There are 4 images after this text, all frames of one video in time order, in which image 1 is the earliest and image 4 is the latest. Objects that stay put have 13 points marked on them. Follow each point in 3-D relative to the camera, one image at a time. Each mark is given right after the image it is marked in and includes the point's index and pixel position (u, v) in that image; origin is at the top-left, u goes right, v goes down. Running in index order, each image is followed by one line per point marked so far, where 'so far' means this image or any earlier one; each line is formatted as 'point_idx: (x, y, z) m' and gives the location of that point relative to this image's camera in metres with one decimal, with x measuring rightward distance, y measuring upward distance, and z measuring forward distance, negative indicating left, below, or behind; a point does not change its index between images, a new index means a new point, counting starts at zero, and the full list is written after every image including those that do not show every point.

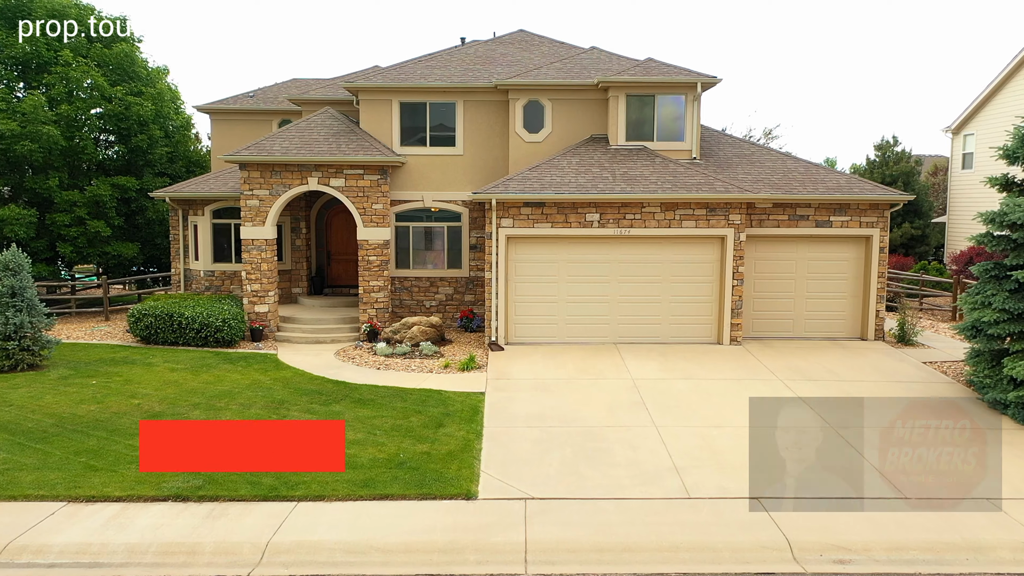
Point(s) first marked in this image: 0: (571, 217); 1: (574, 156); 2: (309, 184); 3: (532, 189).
0: (+1.3, +1.6, +15.9) m
1: (+1.5, +3.3, +17.2) m
2: (-5.2, +2.6, +17.7) m
3: (+0.5, +2.2, +15.8) m
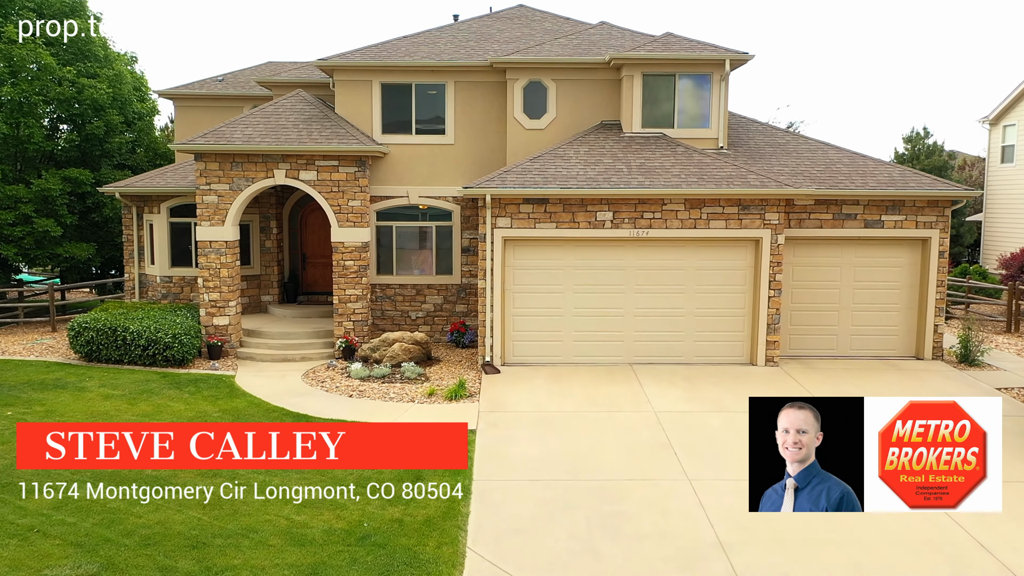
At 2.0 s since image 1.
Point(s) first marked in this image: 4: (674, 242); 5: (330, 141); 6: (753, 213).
0: (+1.3, +1.4, +13.5) m
1: (+1.5, +3.0, +14.8) m
2: (-5.2, +2.4, +15.3) m
3: (+0.4, +2.0, +13.4) m
4: (+3.2, +0.9, +13.7) m
5: (-4.0, +3.2, +15.3) m
6: (+4.7, +1.4, +13.5) m
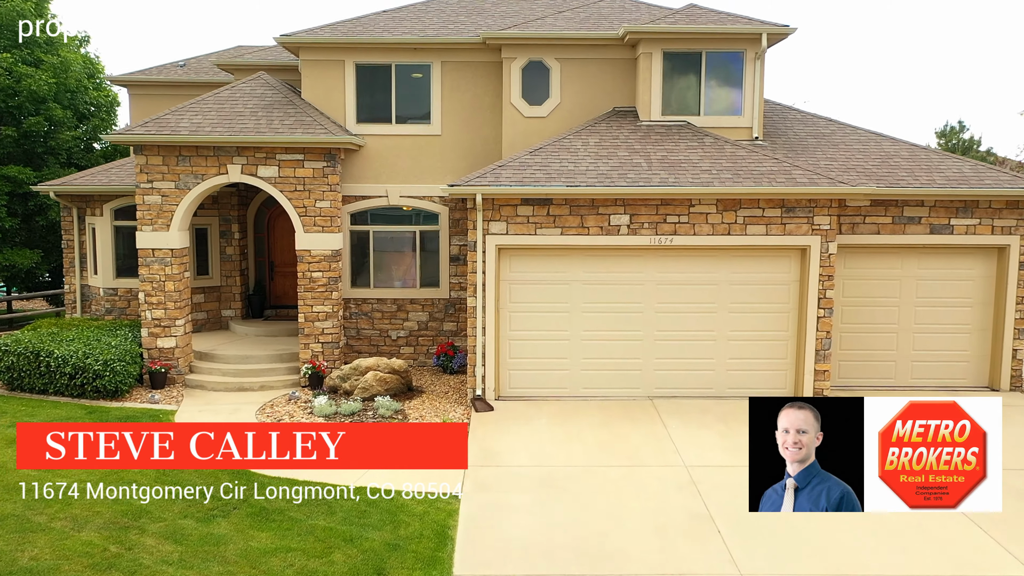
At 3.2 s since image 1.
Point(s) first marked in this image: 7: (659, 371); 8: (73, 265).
0: (+1.2, +1.1, +11.2) m
1: (+1.4, +2.7, +12.5) m
2: (-5.3, +2.1, +13.0) m
3: (+0.4, +1.7, +11.0) m
4: (+3.1, +0.6, +11.4) m
5: (-4.1, +2.9, +12.9) m
6: (+4.6, +1.1, +11.2) m
7: (+2.4, -1.4, +11.6) m
8: (-9.9, +0.5, +15.8) m
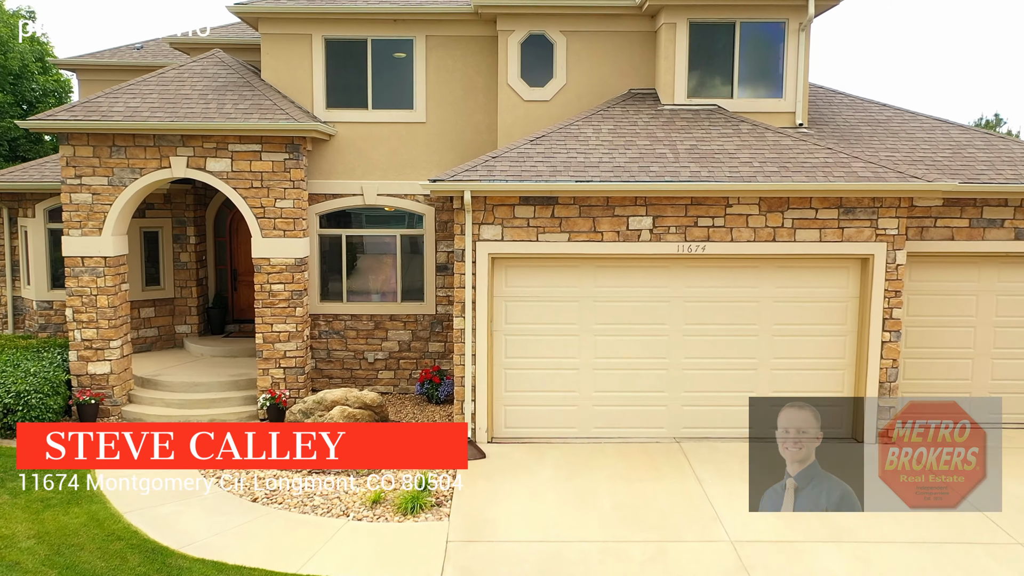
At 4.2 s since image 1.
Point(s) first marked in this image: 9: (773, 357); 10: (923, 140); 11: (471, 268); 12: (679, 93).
0: (+1.2, +0.9, +9.1) m
1: (+1.4, +2.5, +10.4) m
2: (-5.3, +1.9, +10.9) m
3: (+0.3, +1.5, +9.0) m
4: (+3.1, +0.4, +9.3) m
5: (-4.1, +2.7, +10.8) m
6: (+4.6, +0.9, +9.1) m
7: (+2.4, -1.6, +9.5) m
8: (-10.0, +0.3, +13.7) m
9: (+3.5, -0.9, +9.4) m
10: (+6.2, +2.2, +10.5) m
11: (-0.5, +0.3, +9.2) m
12: (+2.6, +3.0, +10.8) m
